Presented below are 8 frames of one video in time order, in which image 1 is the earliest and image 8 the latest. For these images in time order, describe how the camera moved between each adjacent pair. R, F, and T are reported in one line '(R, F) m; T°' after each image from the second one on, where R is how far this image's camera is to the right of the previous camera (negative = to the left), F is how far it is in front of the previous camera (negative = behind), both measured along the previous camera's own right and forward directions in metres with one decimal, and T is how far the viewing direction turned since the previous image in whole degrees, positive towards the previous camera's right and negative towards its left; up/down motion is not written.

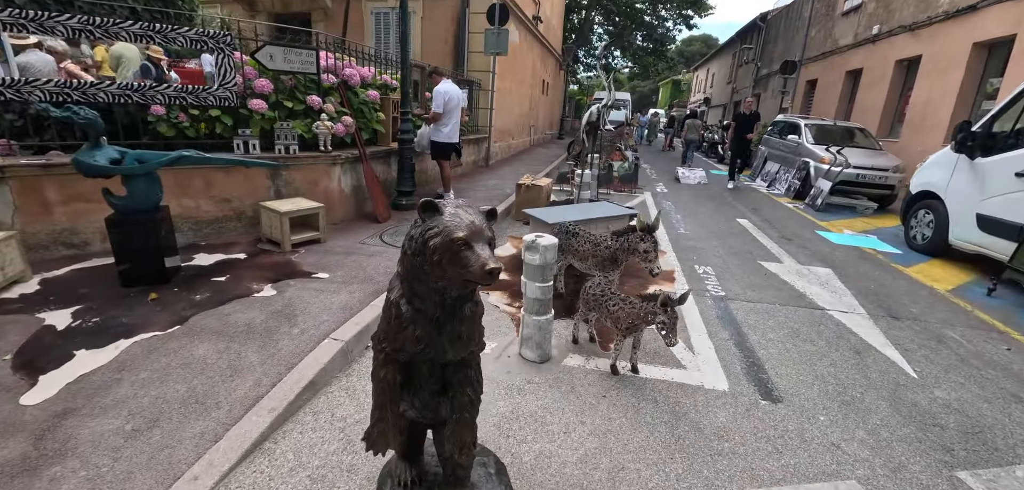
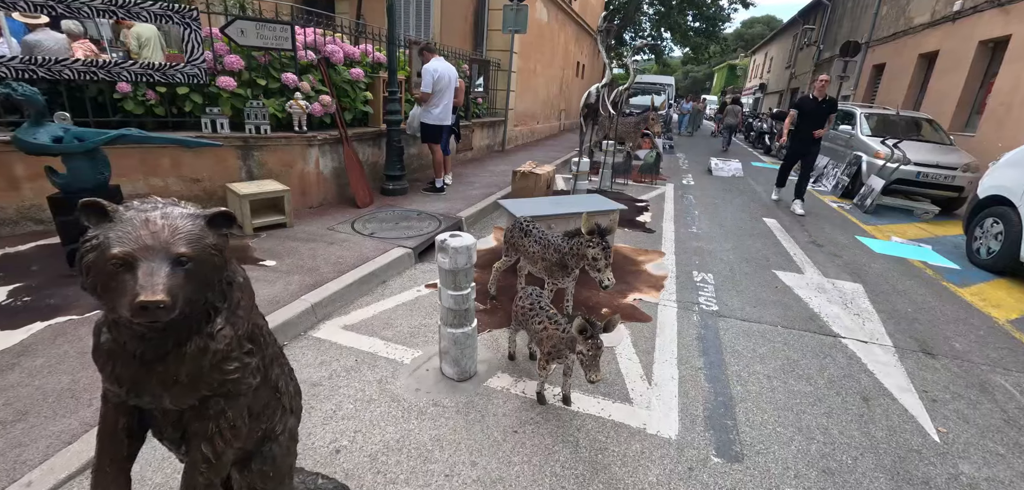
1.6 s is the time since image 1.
(+0.9, +0.6) m; -6°
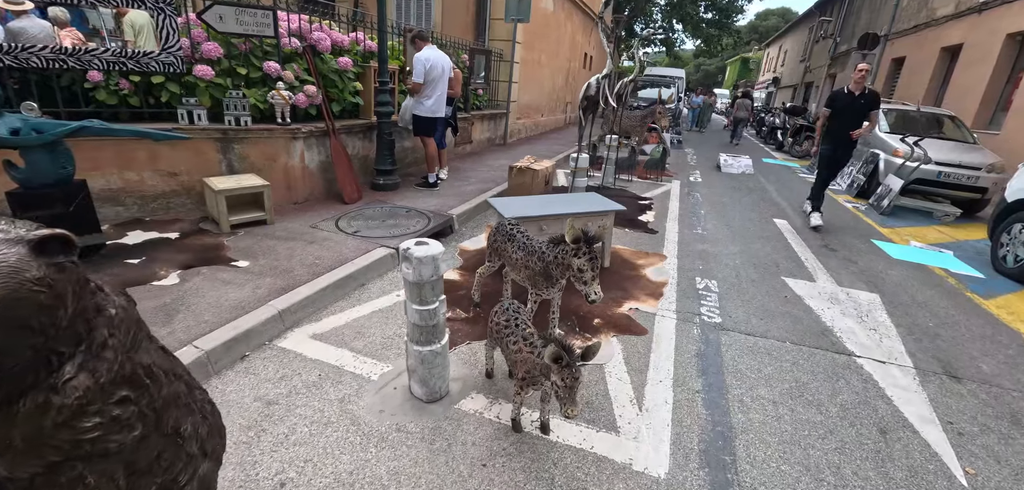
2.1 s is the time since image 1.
(+0.2, +0.3) m; -1°
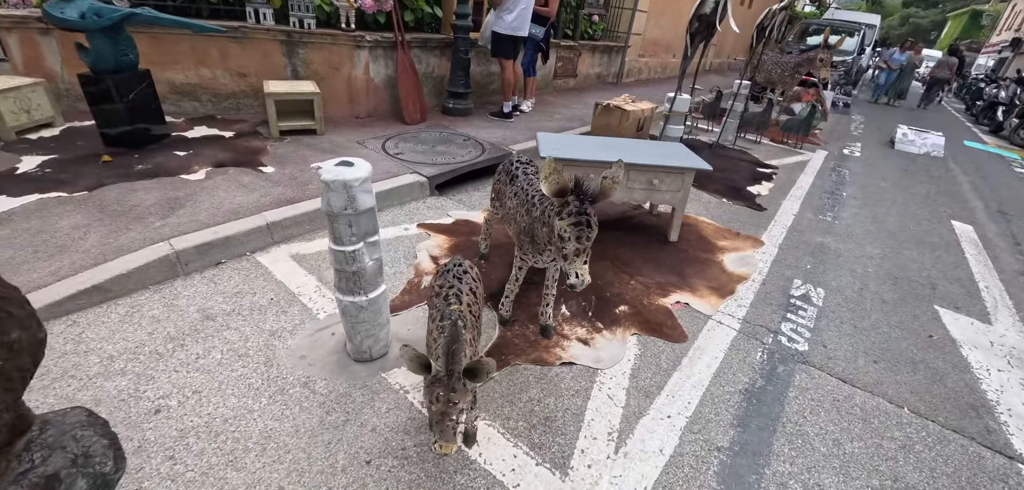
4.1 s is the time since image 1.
(+0.7, +0.9) m; -15°
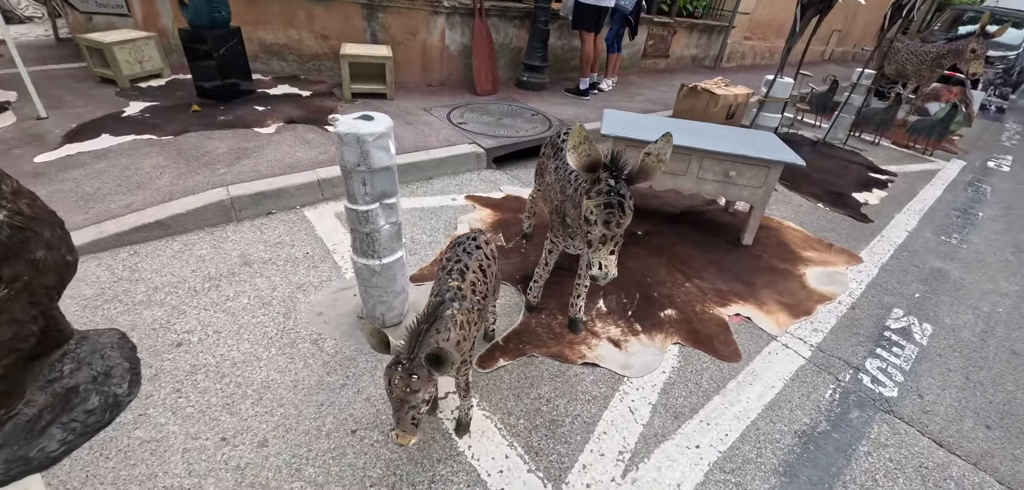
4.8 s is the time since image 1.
(+0.2, +0.2) m; -10°
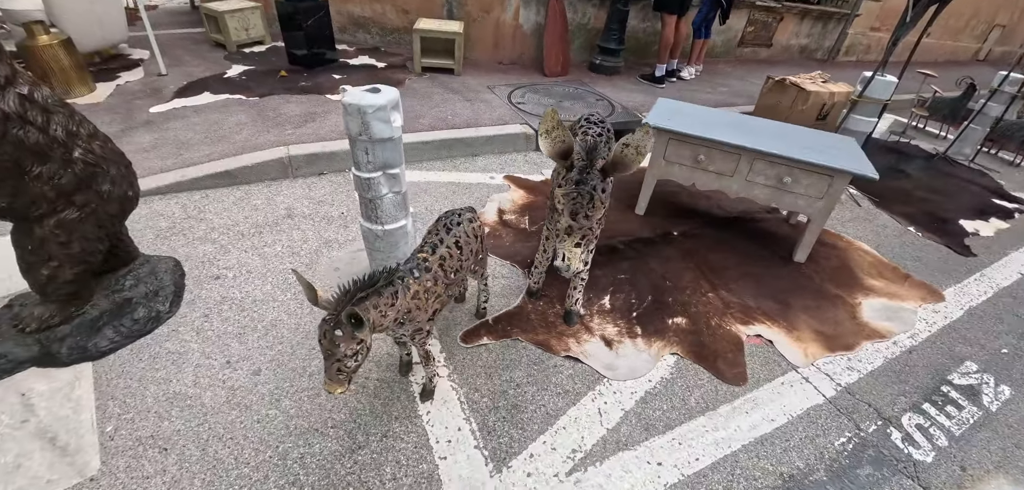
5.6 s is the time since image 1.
(+0.4, 0.0) m; -11°
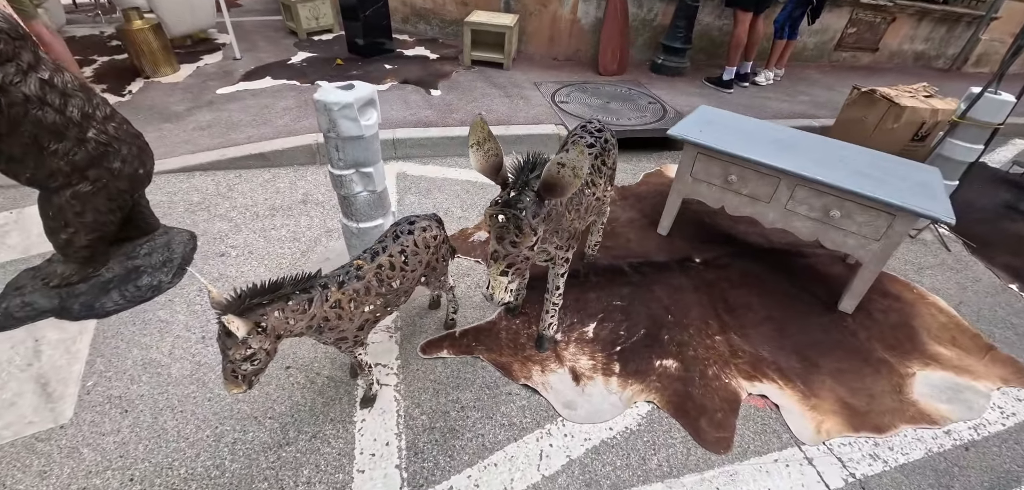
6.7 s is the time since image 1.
(+0.5, +0.2) m; -10°
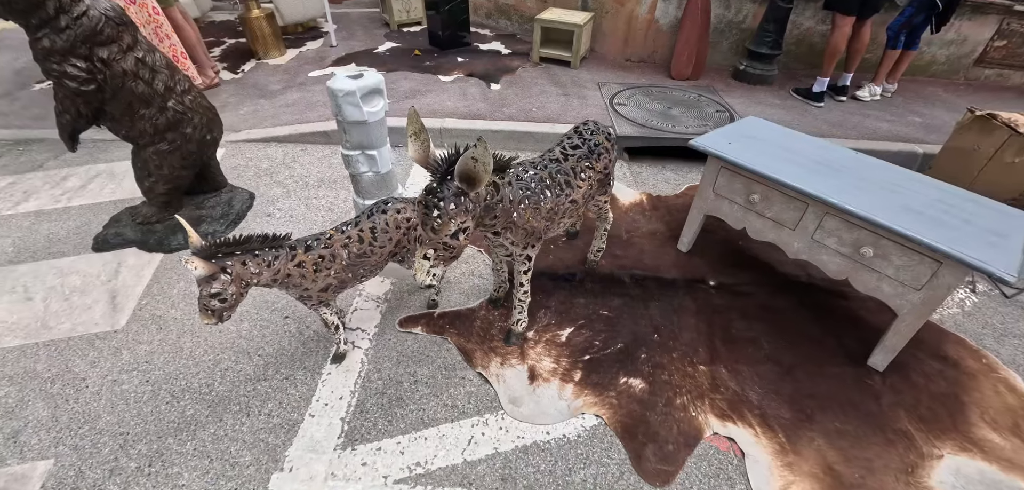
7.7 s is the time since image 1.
(+0.5, 0.0) m; -12°
